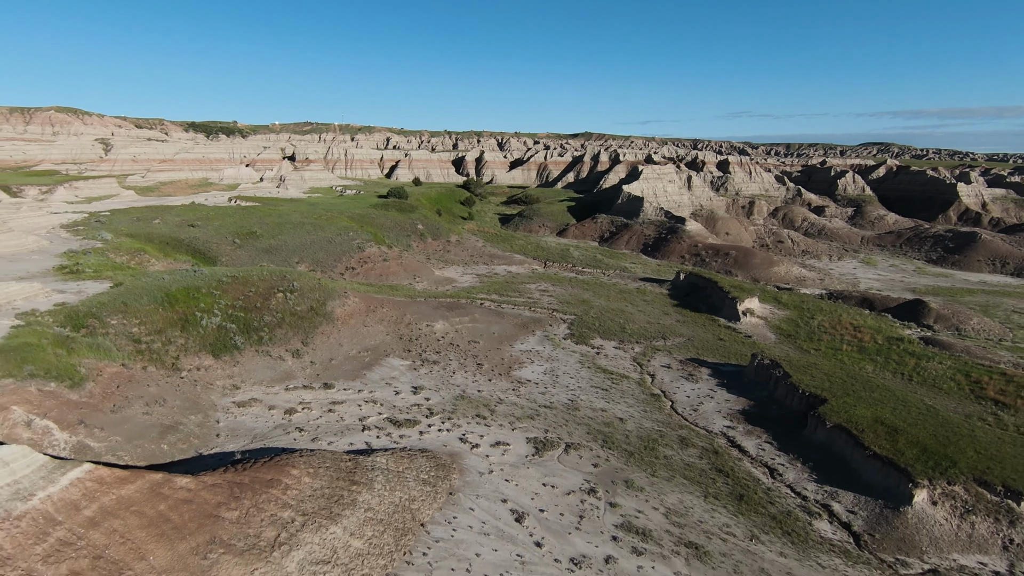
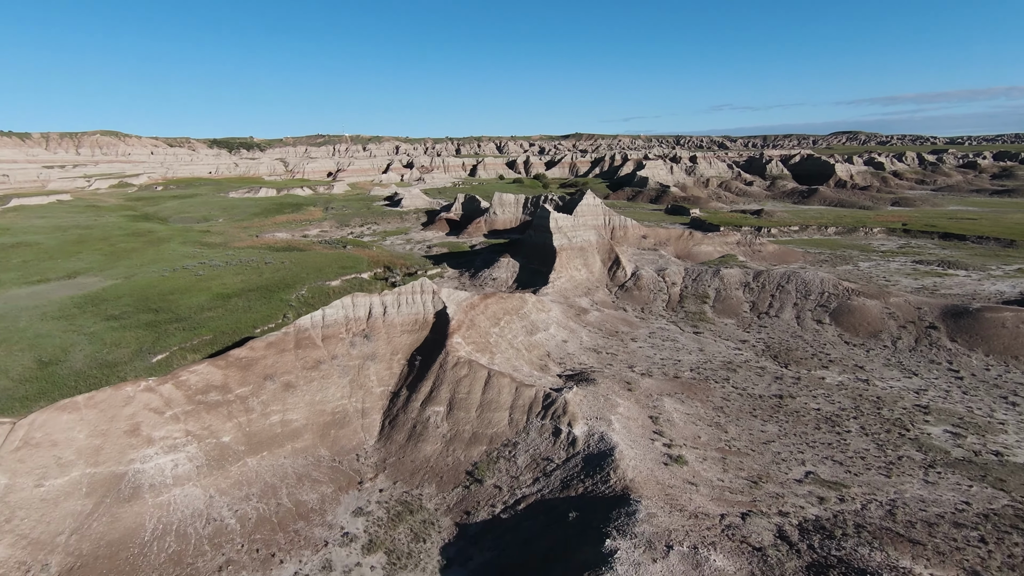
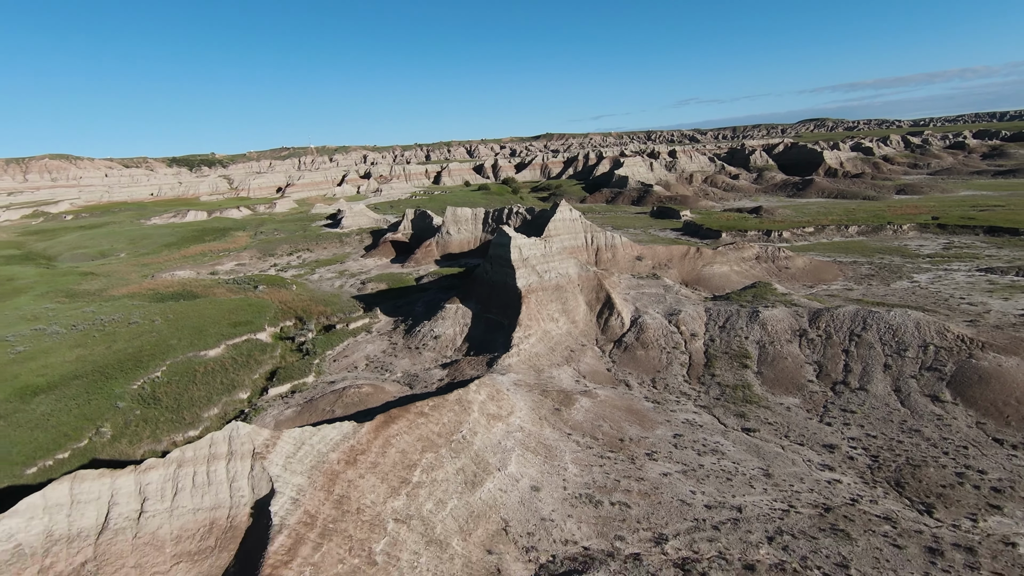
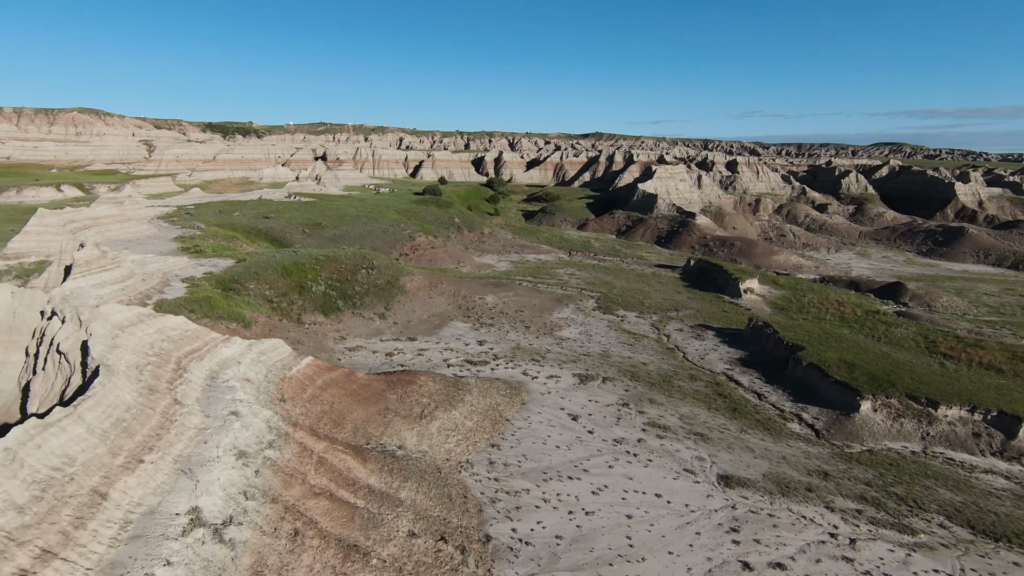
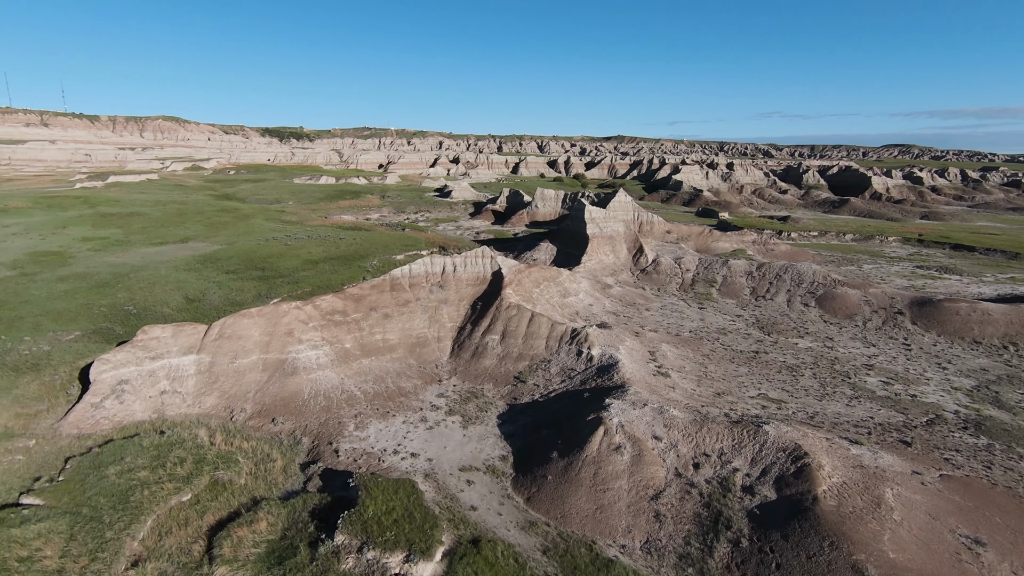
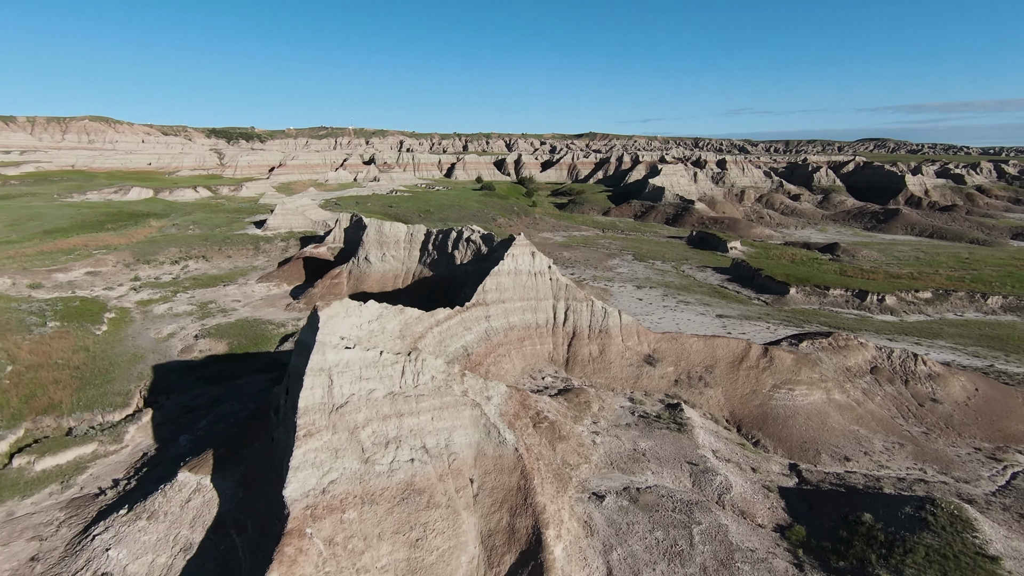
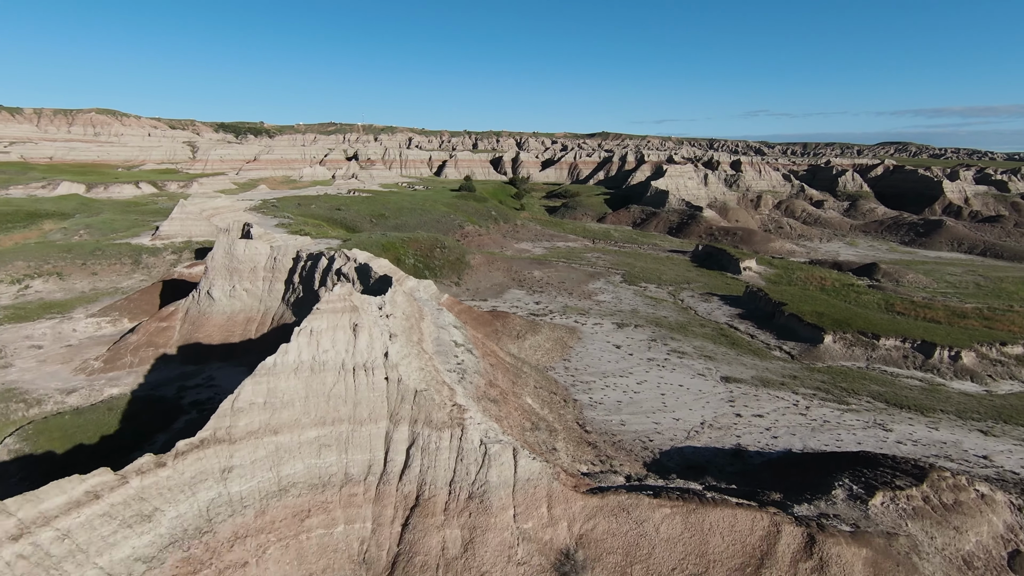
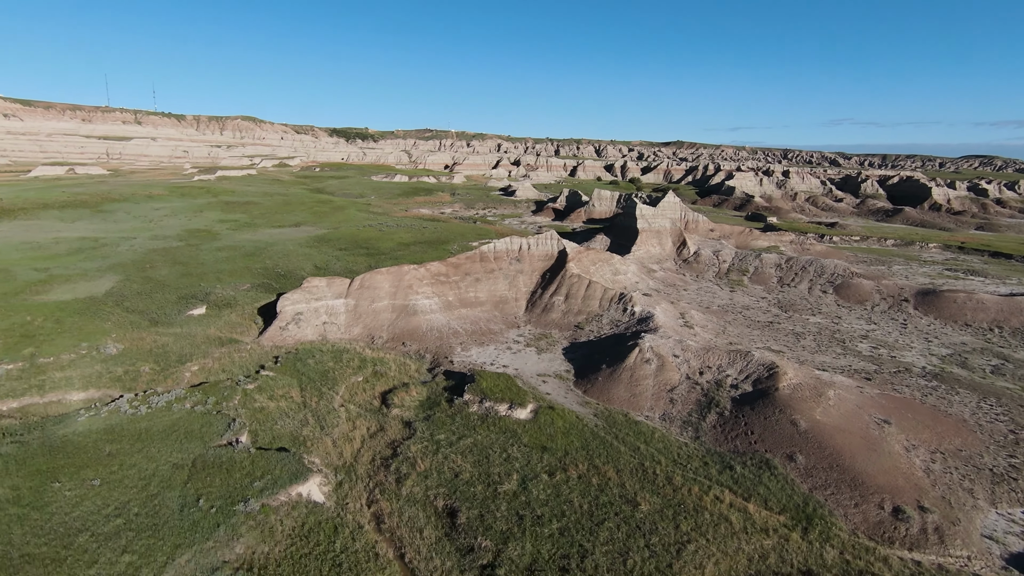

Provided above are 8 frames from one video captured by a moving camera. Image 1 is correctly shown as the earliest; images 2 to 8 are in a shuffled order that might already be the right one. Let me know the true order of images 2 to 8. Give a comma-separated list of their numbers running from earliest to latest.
4, 7, 6, 3, 2, 5, 8
